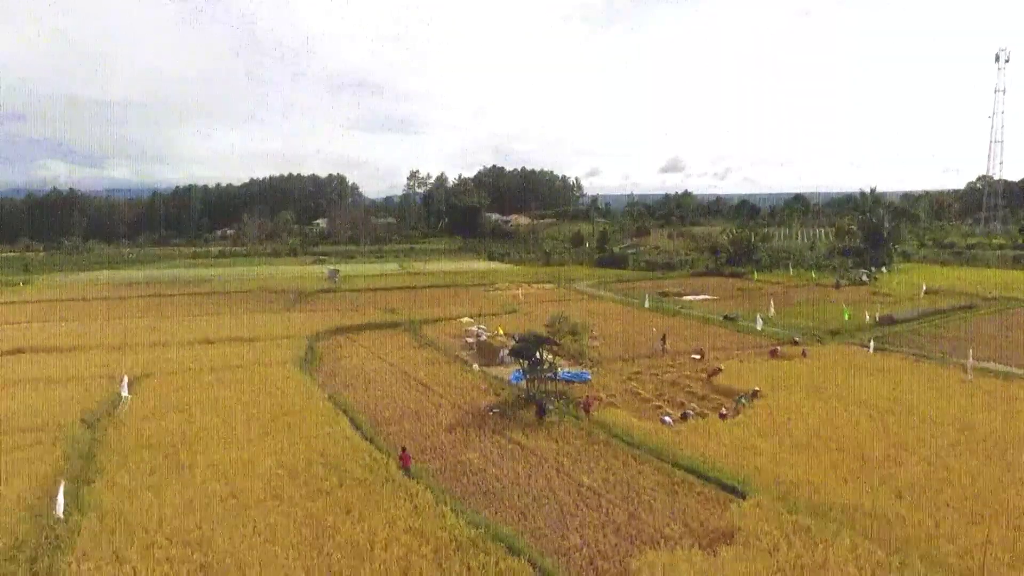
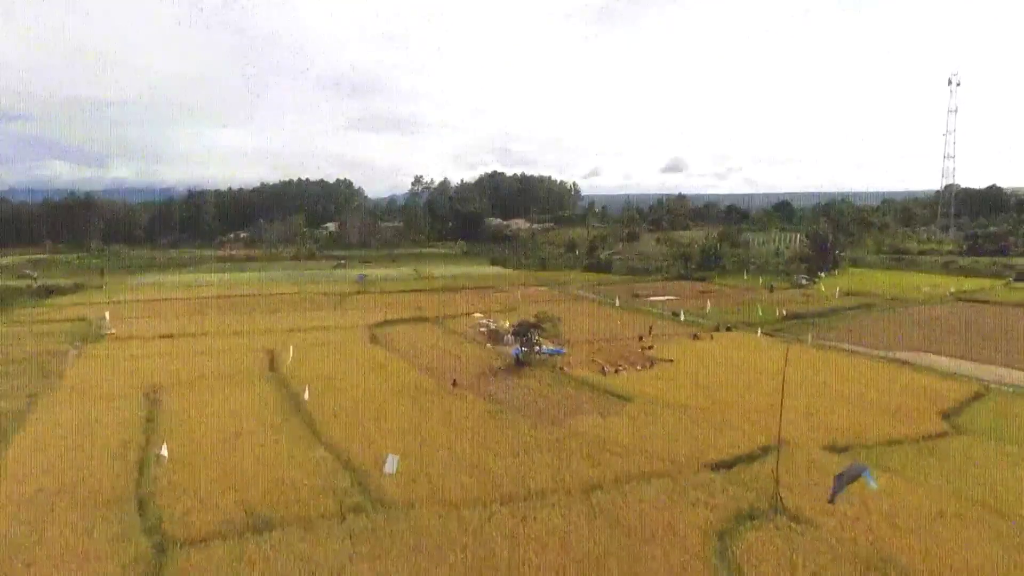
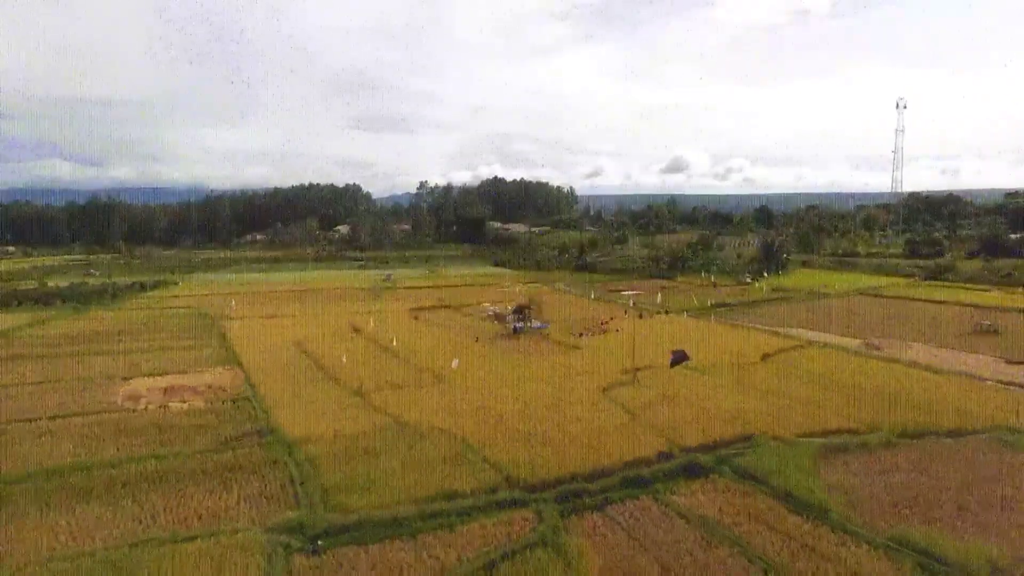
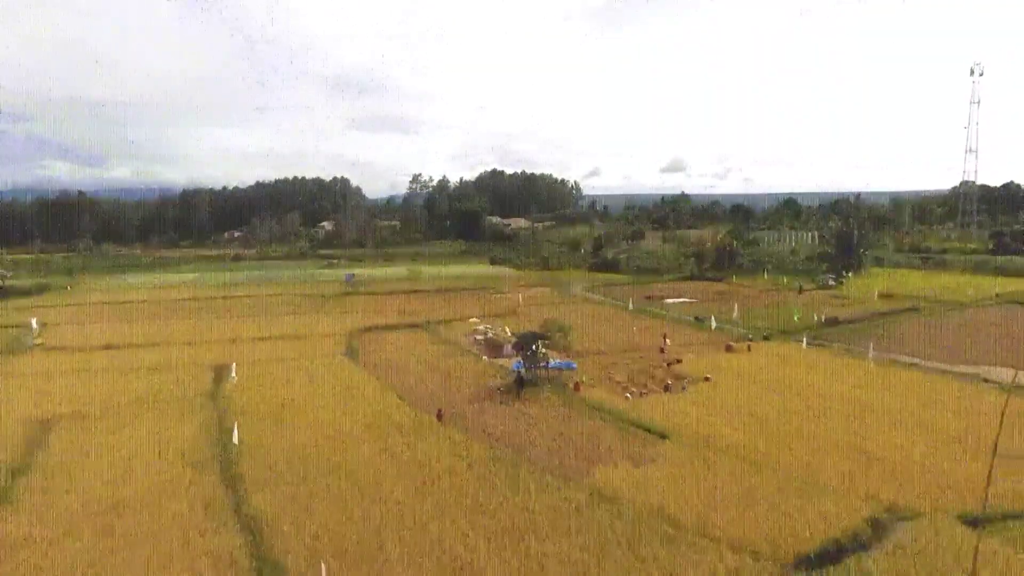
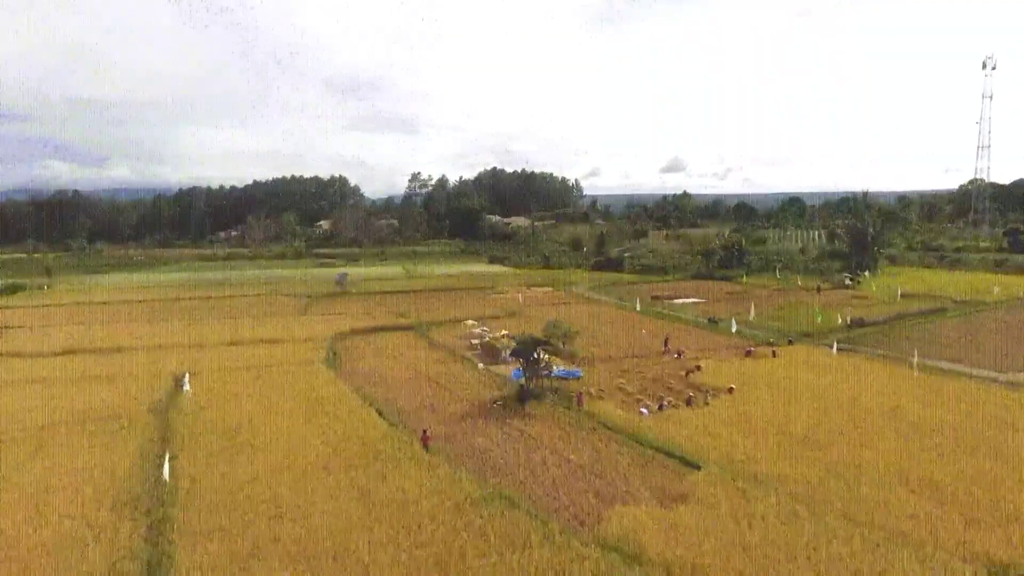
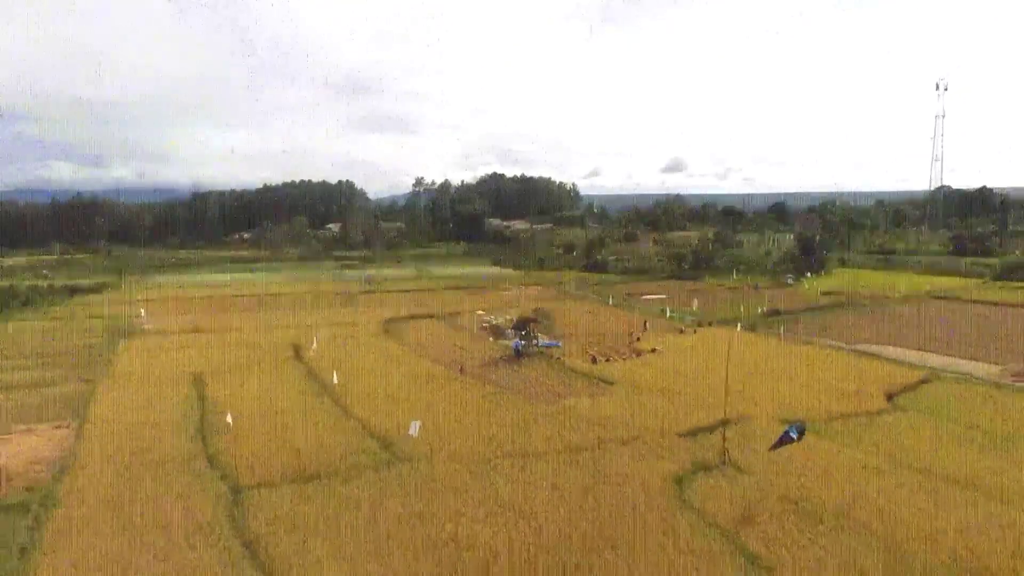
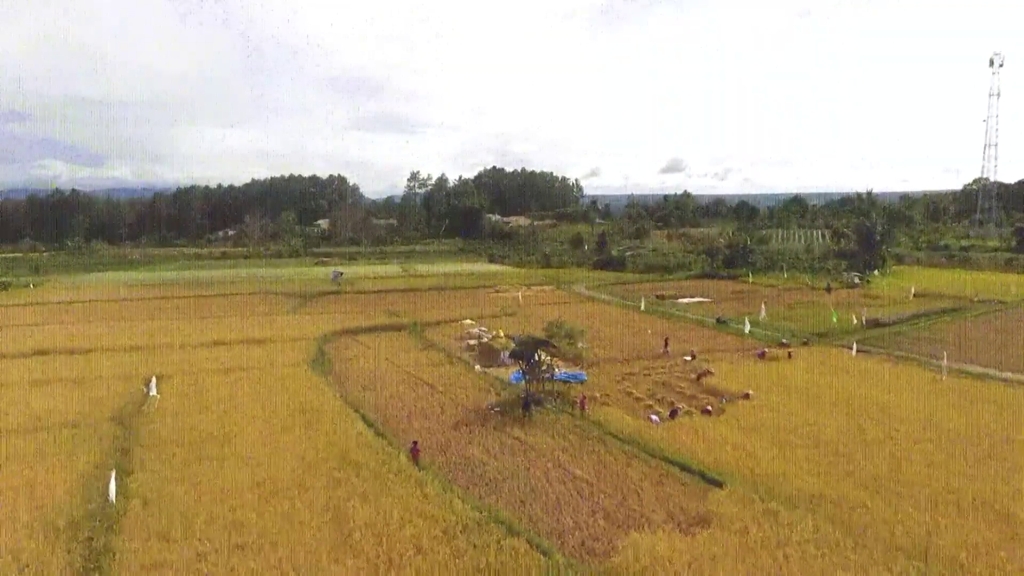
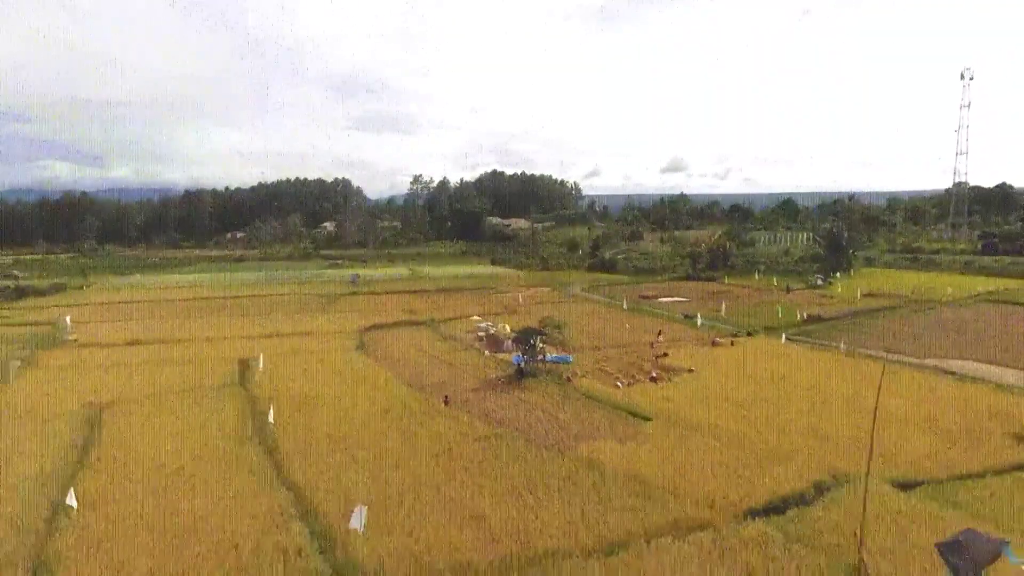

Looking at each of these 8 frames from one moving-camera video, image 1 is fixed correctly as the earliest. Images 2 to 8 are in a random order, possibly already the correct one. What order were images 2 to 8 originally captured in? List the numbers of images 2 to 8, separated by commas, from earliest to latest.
7, 5, 4, 8, 2, 6, 3
